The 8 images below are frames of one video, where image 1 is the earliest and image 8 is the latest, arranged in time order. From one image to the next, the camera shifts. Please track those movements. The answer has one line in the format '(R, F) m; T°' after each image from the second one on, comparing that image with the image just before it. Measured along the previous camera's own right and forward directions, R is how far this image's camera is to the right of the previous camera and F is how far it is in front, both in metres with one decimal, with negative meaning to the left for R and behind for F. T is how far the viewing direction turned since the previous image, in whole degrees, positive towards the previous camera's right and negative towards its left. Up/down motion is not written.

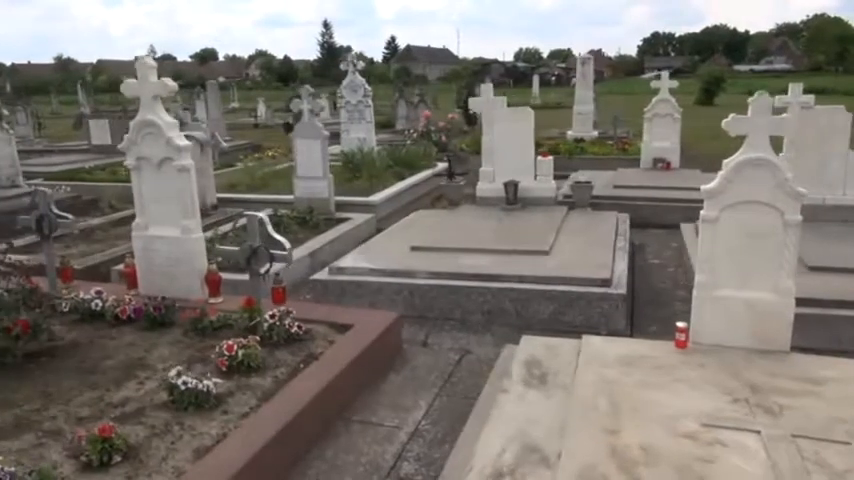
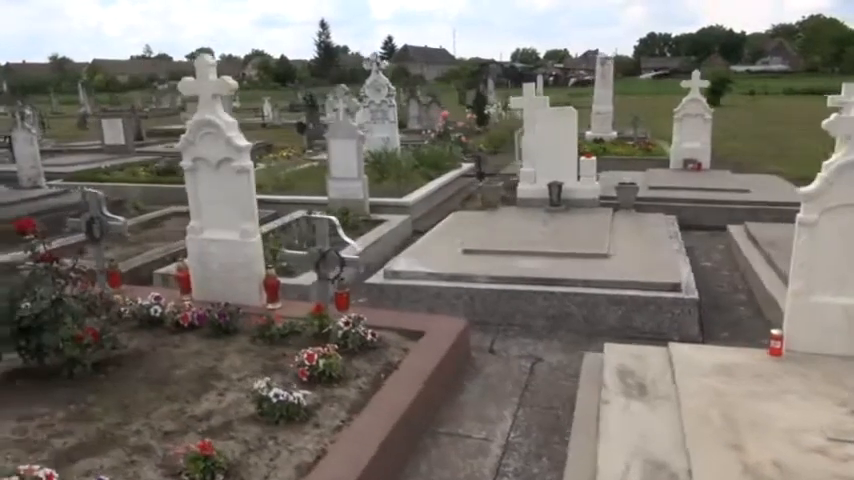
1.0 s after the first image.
(-0.6, +0.2) m; 0°
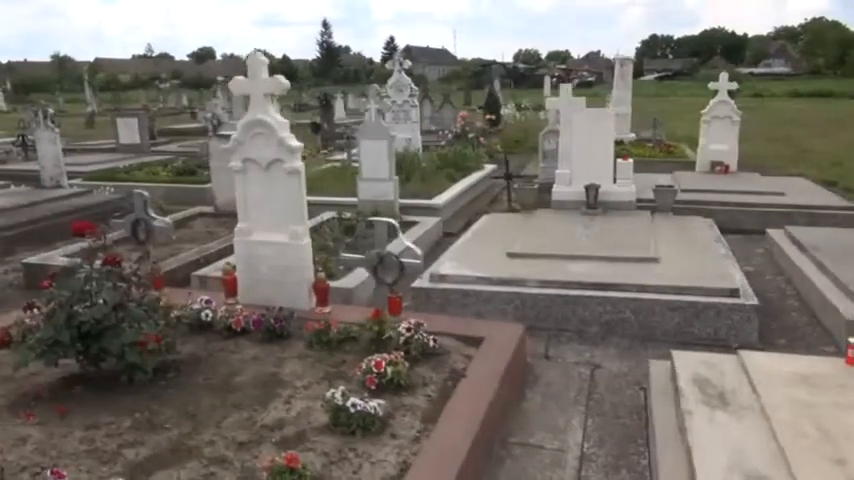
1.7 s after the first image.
(-0.5, +0.1) m; 0°
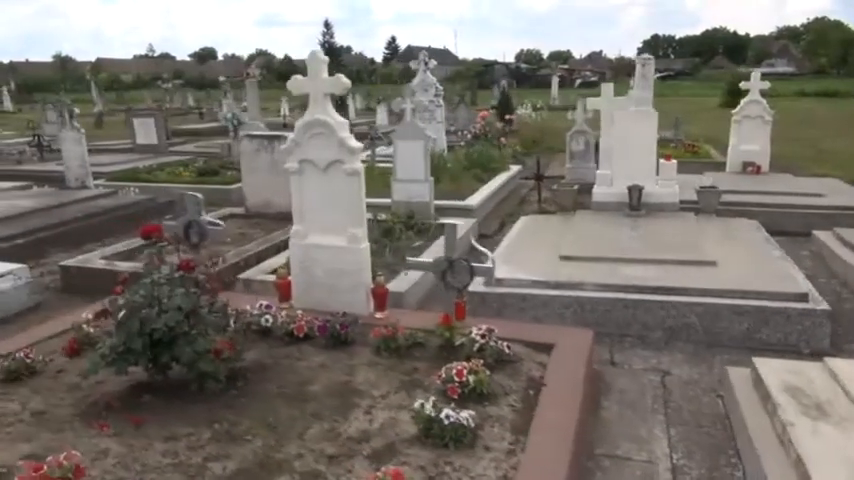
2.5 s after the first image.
(-0.5, +0.1) m; 0°
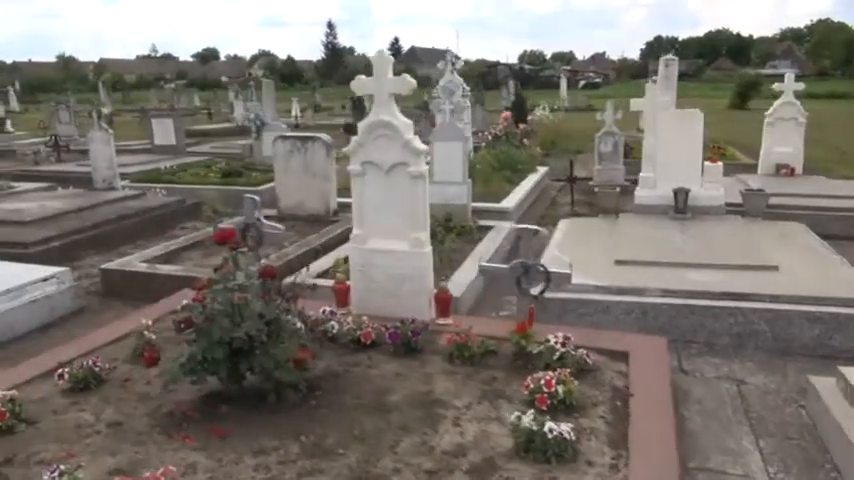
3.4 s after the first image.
(-0.5, +0.1) m; 0°
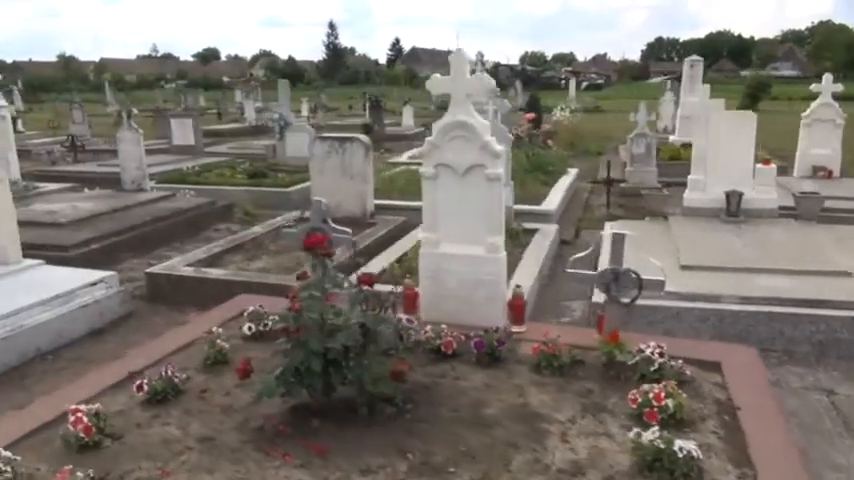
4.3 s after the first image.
(-0.6, +0.2) m; 0°
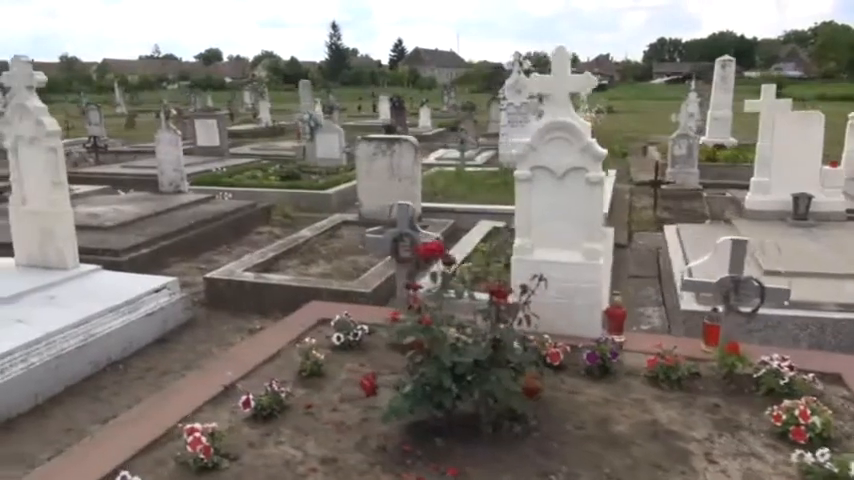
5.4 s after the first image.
(-0.7, +0.2) m; 0°
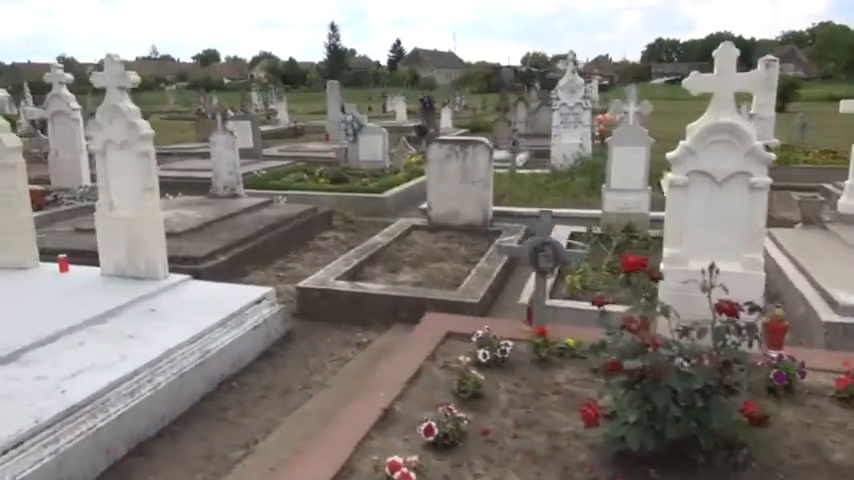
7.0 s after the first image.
(-1.1, +0.3) m; 0°
